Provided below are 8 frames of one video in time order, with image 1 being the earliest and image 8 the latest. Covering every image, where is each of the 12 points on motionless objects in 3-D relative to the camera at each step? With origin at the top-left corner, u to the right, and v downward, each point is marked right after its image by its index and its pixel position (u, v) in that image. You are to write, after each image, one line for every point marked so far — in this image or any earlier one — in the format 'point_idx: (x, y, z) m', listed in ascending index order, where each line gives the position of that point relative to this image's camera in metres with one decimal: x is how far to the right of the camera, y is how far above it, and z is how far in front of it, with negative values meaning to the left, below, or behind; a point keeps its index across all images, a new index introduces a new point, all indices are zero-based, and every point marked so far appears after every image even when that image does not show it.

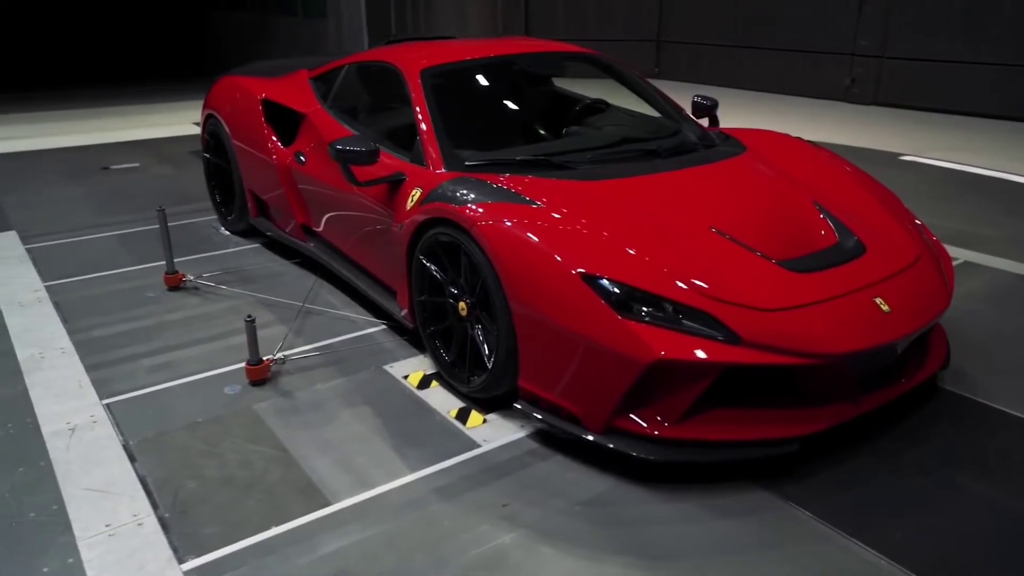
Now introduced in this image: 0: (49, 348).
0: (-1.6, -0.2, +2.6) m
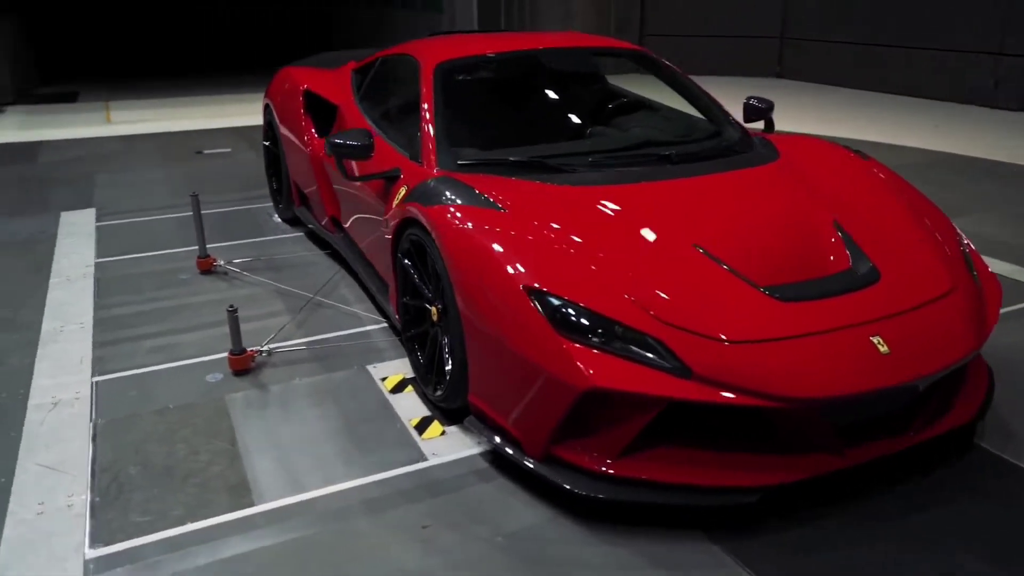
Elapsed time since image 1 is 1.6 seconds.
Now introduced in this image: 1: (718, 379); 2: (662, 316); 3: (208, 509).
0: (-1.6, -0.1, +2.7) m
1: (+0.4, -0.2, +1.6) m
2: (+0.3, -0.1, +1.6) m
3: (-0.7, -0.5, +1.7) m
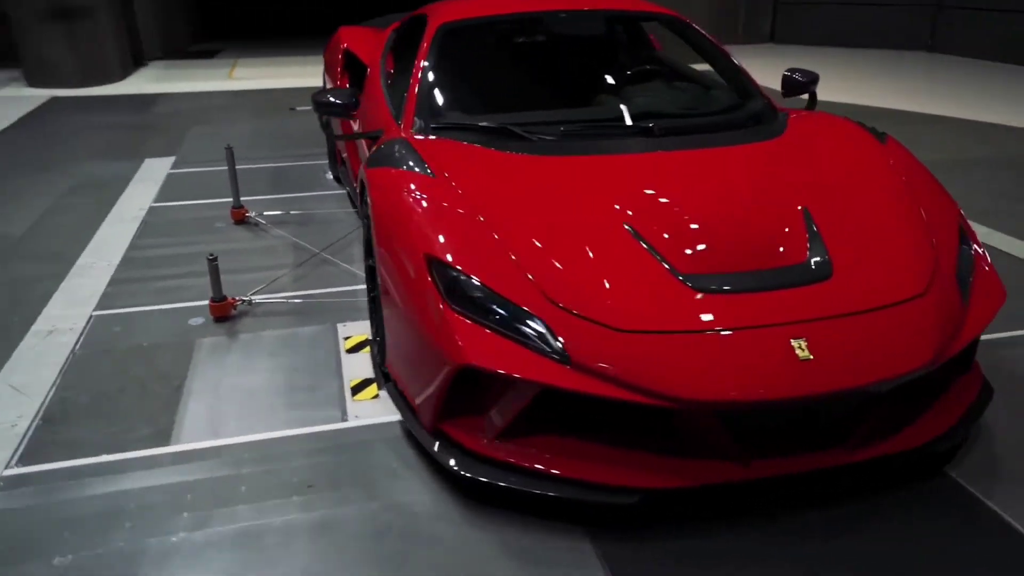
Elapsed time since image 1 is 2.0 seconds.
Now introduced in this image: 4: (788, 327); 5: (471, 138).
0: (-1.6, +0.1, +2.9) m
1: (+0.1, -0.2, +1.5) m
2: (+0.1, 0.0, +1.5) m
3: (-0.9, -0.4, +1.8) m
4: (+0.5, -0.1, +1.5) m
5: (-0.1, +0.4, +2.2) m
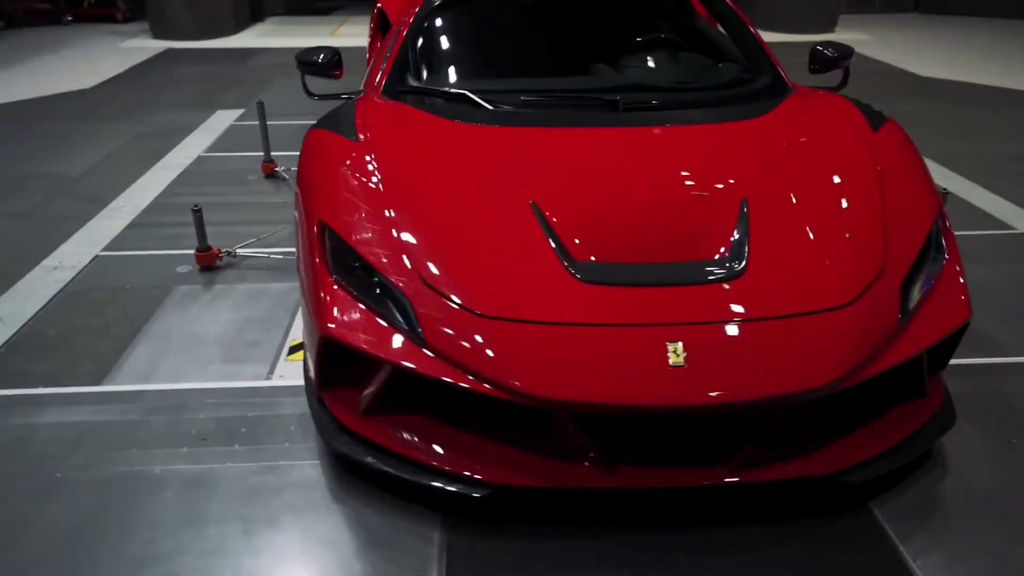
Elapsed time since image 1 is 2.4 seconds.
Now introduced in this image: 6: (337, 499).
0: (-1.6, +0.3, +3.1) m
1: (-0.1, -0.1, +1.4) m
2: (-0.2, 0.0, +1.5) m
3: (-1.1, -0.2, +1.9) m
4: (+0.3, -0.1, +1.4) m
5: (-0.2, +0.5, +2.1) m
6: (-0.4, -0.4, +1.6) m
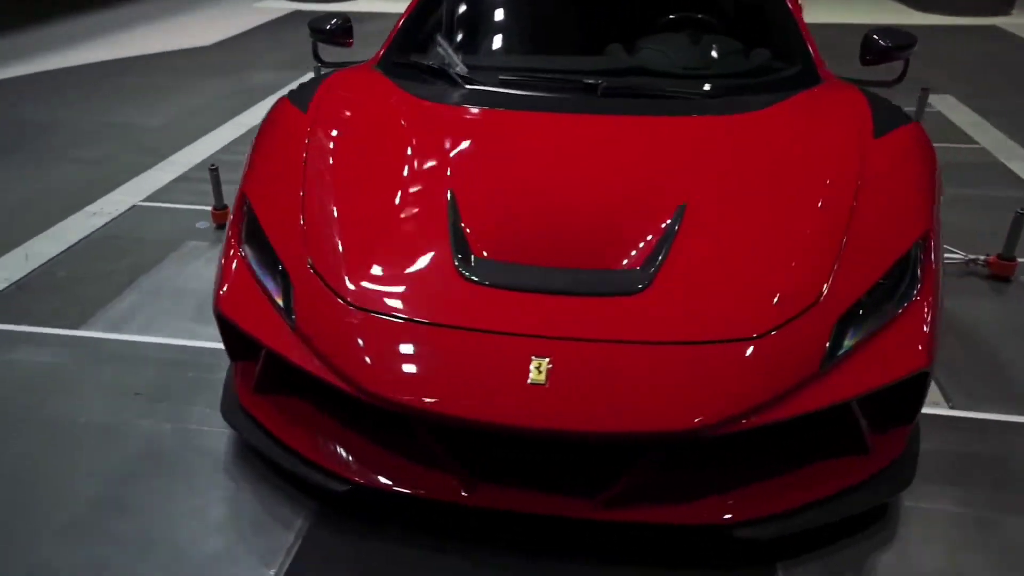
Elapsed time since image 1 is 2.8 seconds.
0: (-1.4, +0.6, +3.3) m
1: (-0.4, -0.1, +1.3) m
2: (-0.4, +0.1, +1.4) m
3: (-1.2, -0.1, +2.1) m
4: (0.0, -0.1, +1.3) m
5: (-0.3, +0.6, +2.0) m
6: (-0.6, -0.4, +1.6) m
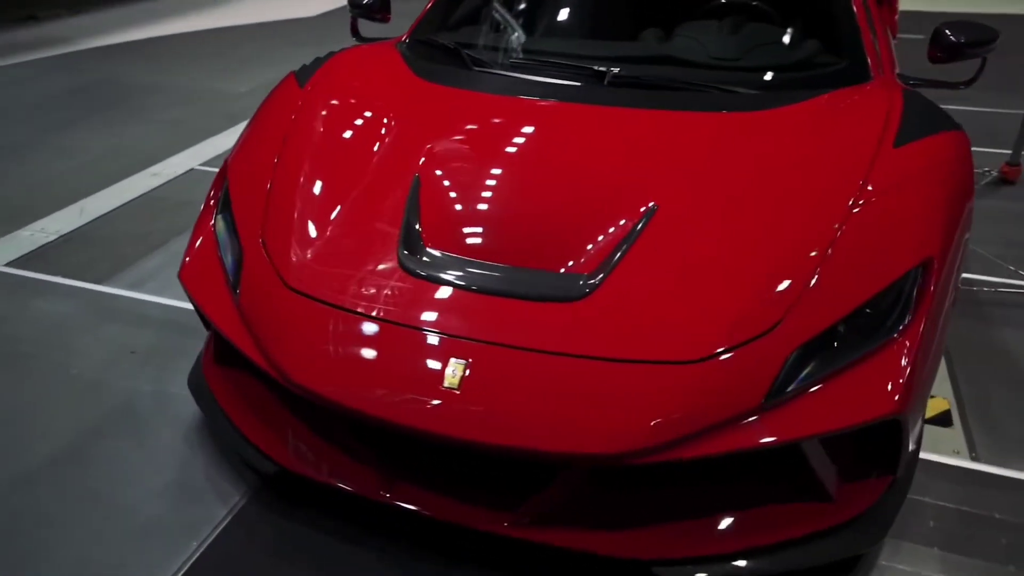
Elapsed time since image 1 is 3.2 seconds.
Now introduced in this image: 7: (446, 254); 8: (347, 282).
0: (-1.1, +0.7, +3.4) m
1: (-0.5, -0.1, +1.3) m
2: (-0.4, +0.1, +1.4) m
3: (-1.2, 0.0, +2.2) m
4: (-0.1, -0.1, +1.2) m
5: (-0.2, +0.6, +2.0) m
6: (-0.7, -0.3, +1.6) m
7: (-0.1, +0.1, +1.3) m
8: (-0.3, 0.0, +1.3) m
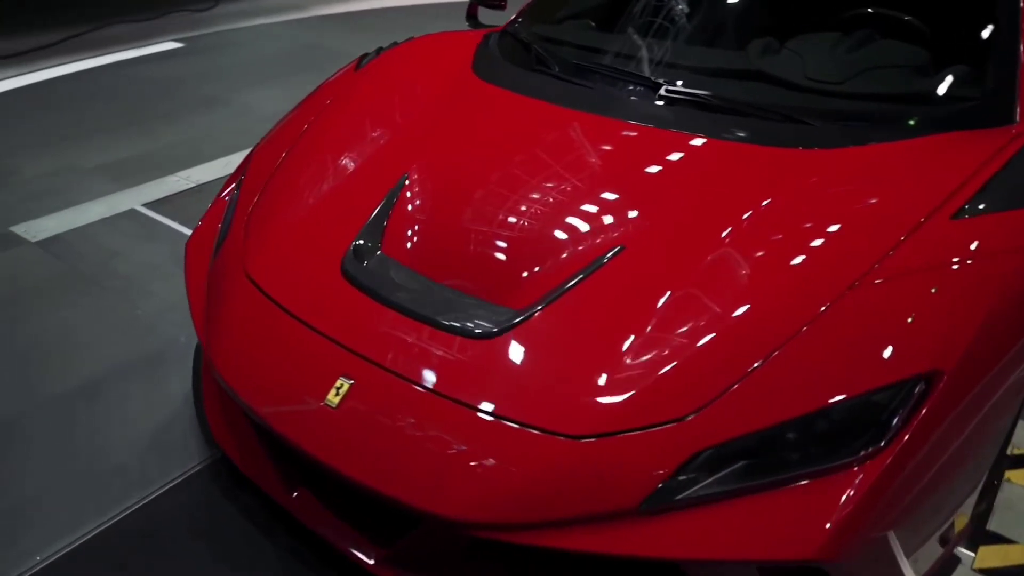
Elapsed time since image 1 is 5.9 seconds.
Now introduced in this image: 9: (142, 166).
0: (-0.4, +0.9, +3.5) m
1: (-0.5, 0.0, +1.4) m
2: (-0.5, +0.1, +1.4) m
3: (-1.0, +0.2, +2.4) m
4: (-0.2, -0.1, +1.1) m
5: (0.0, +0.6, +1.9) m
6: (-0.7, -0.2, +1.7) m
7: (-0.2, 0.0, +1.3) m
8: (-0.4, 0.0, +1.3) m
9: (-1.4, +0.4, +2.8) m
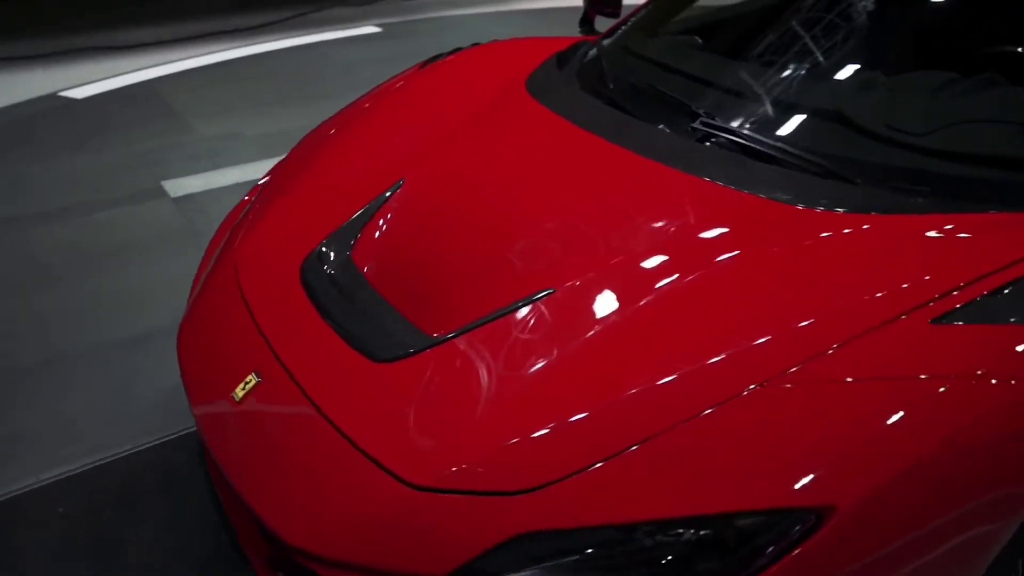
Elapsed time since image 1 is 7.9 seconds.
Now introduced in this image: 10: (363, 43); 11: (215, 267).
0: (+0.2, +0.8, +3.4) m
1: (-0.6, 0.0, +1.4) m
2: (-0.5, +0.2, +1.5) m
3: (-0.7, +0.3, +2.6) m
4: (-0.3, -0.1, +1.1) m
5: (+0.2, +0.5, +1.8) m
6: (-0.7, -0.2, +1.8) m
7: (-0.2, 0.0, +1.3) m
8: (-0.4, 0.0, +1.3) m
9: (-0.9, +0.6, +3.0) m
10: (-0.8, +1.4, +4.2) m
11: (-0.5, 0.0, +1.4) m
